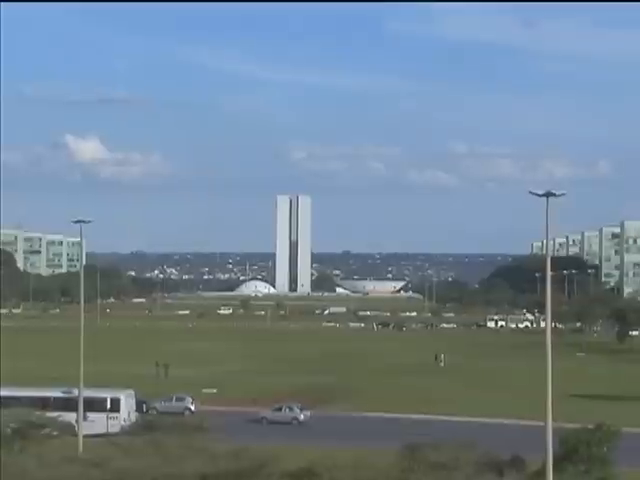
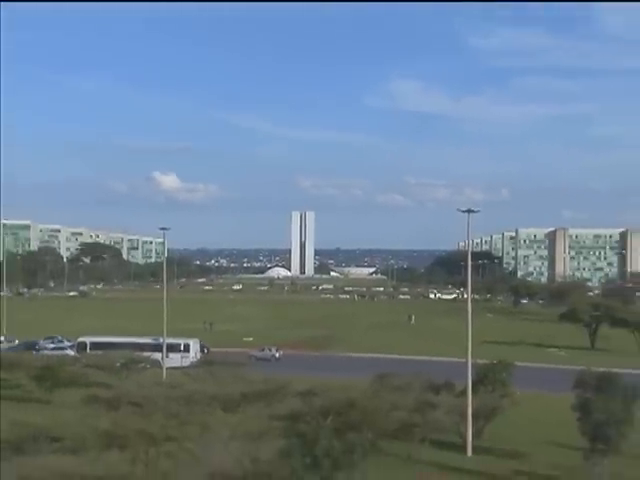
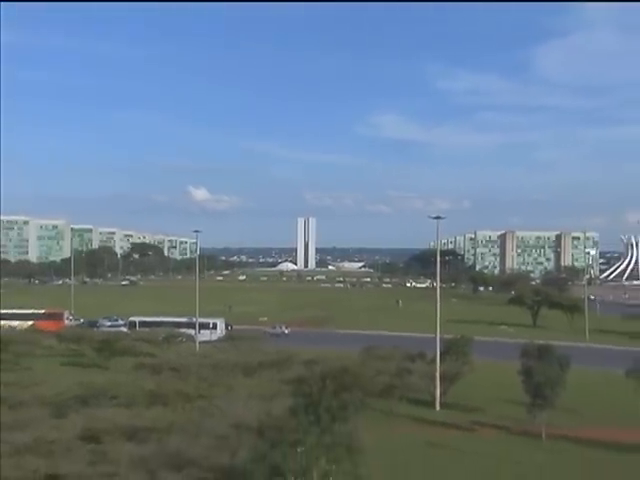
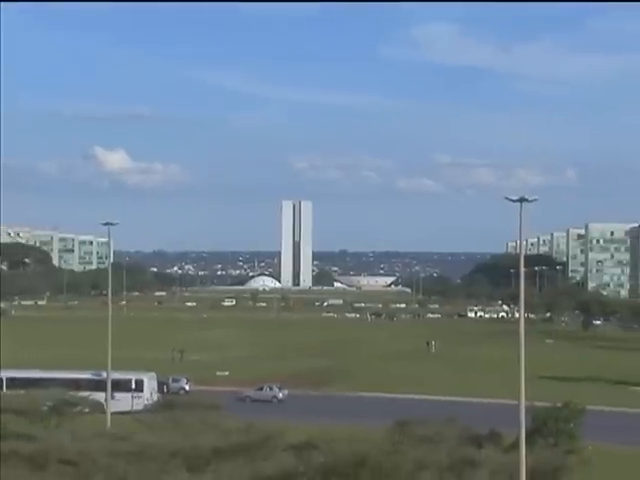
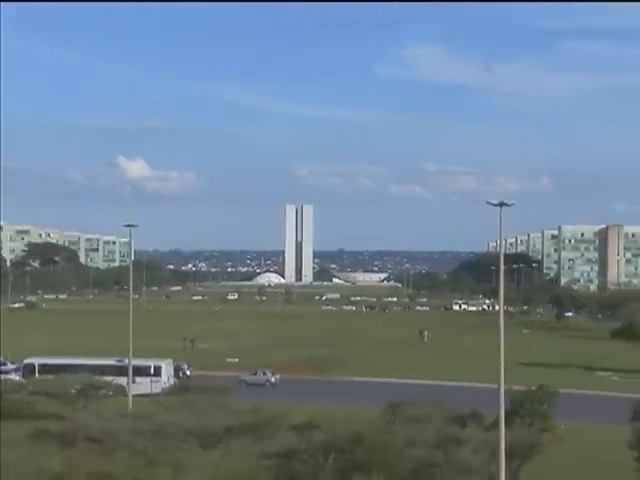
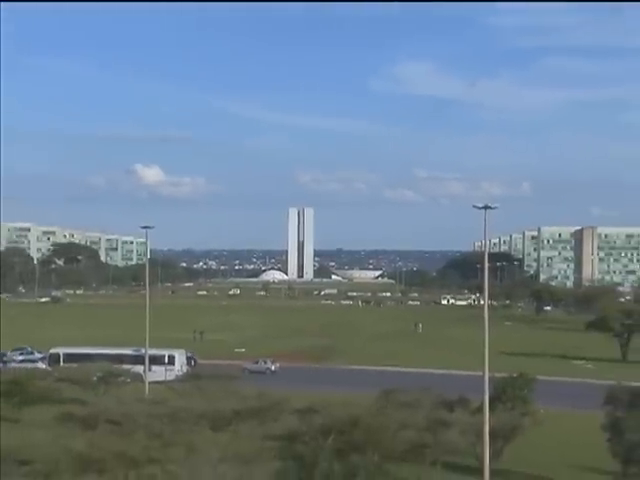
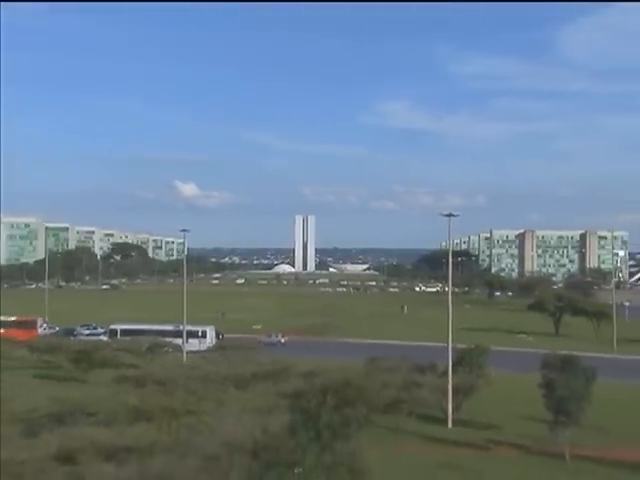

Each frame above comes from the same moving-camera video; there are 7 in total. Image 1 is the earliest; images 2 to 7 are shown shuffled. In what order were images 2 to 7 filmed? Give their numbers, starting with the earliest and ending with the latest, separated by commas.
4, 5, 6, 2, 7, 3
